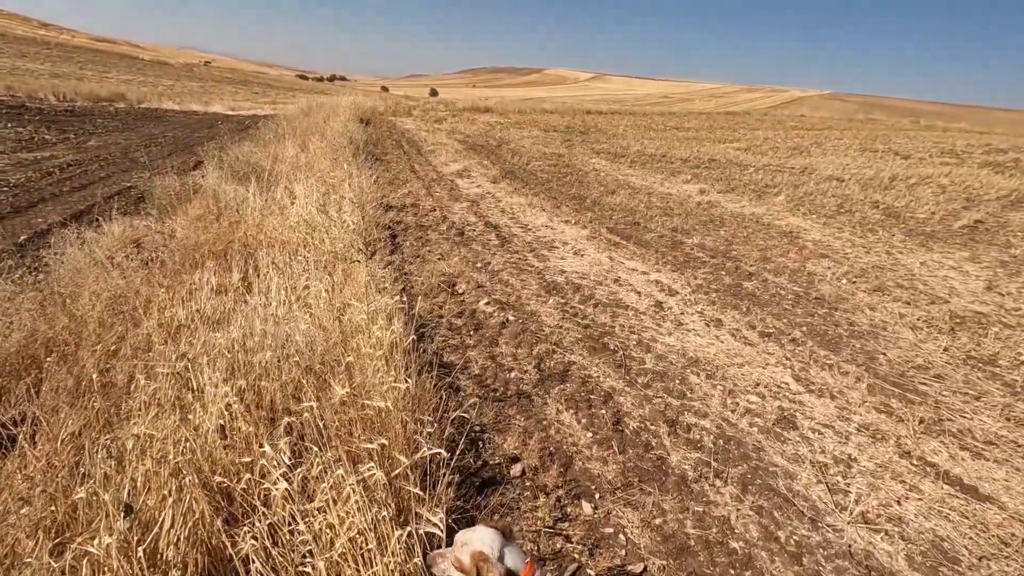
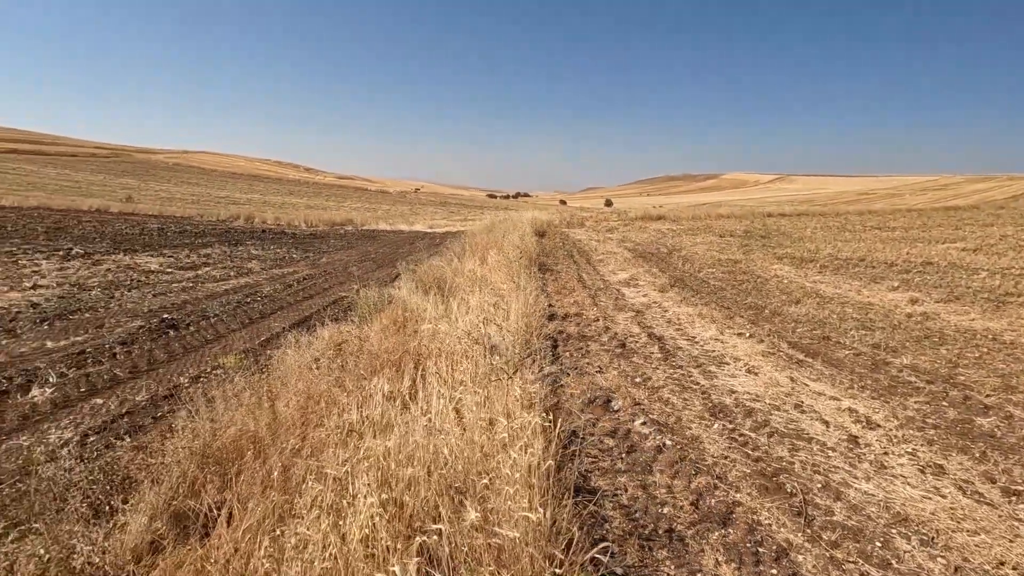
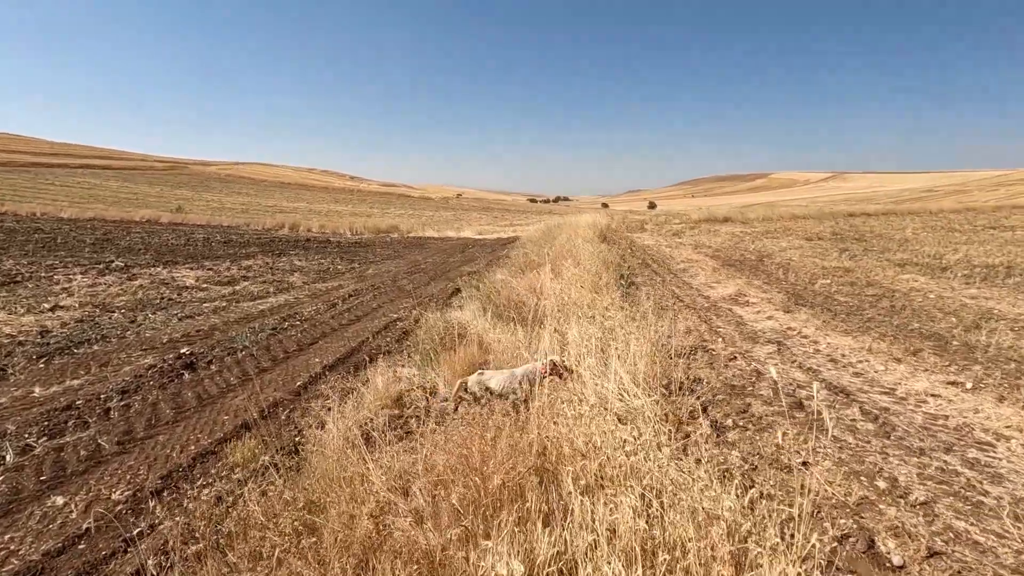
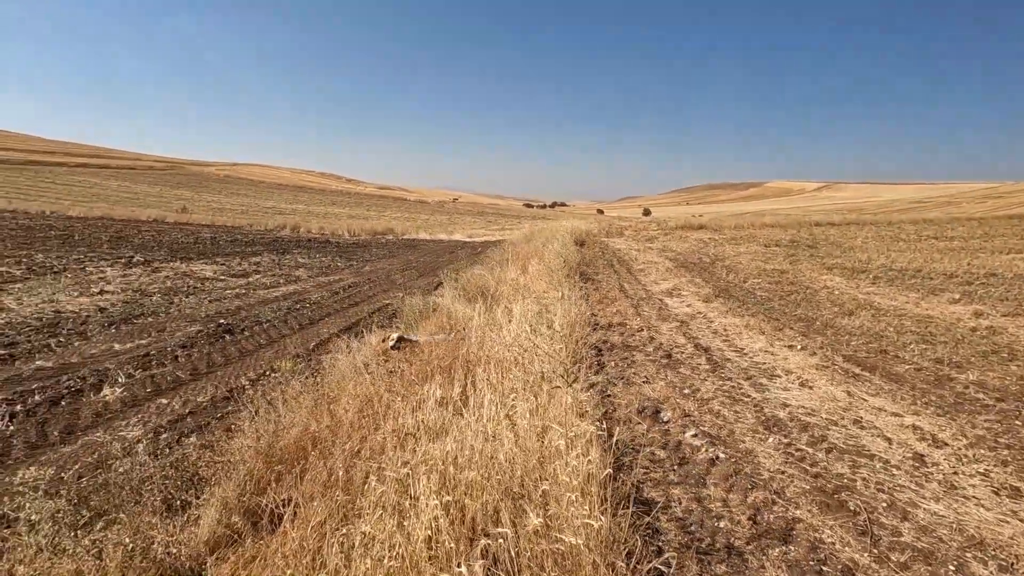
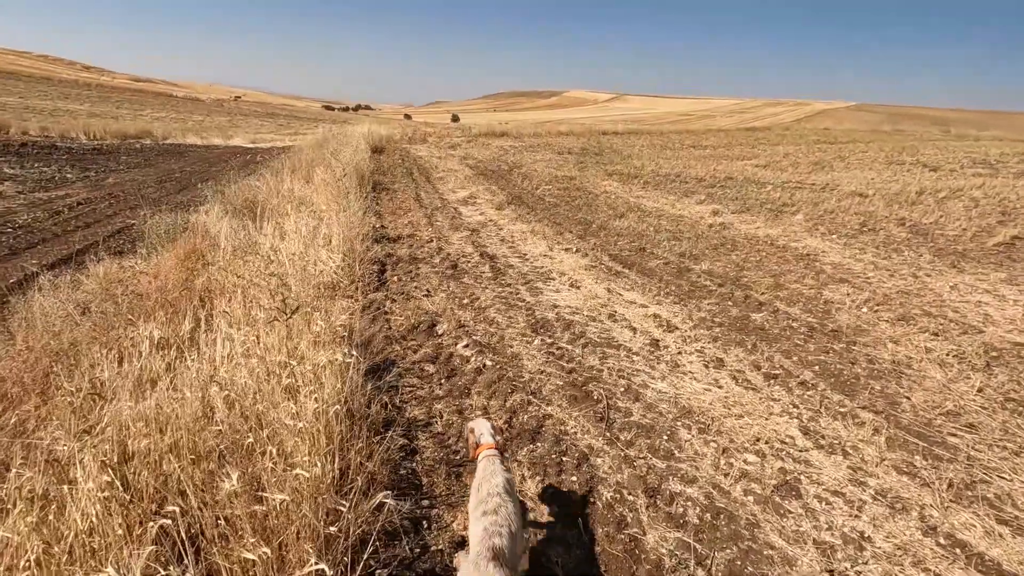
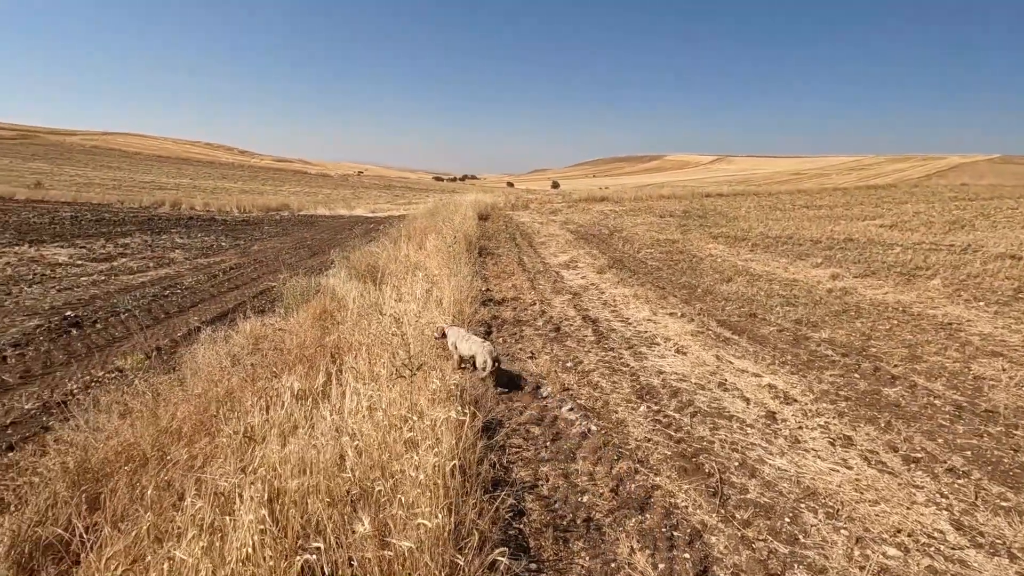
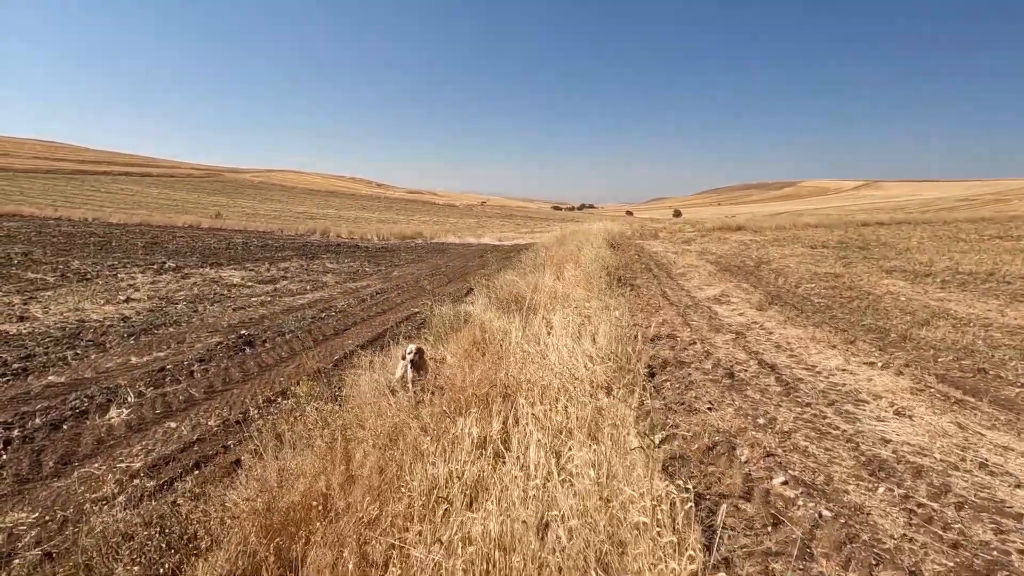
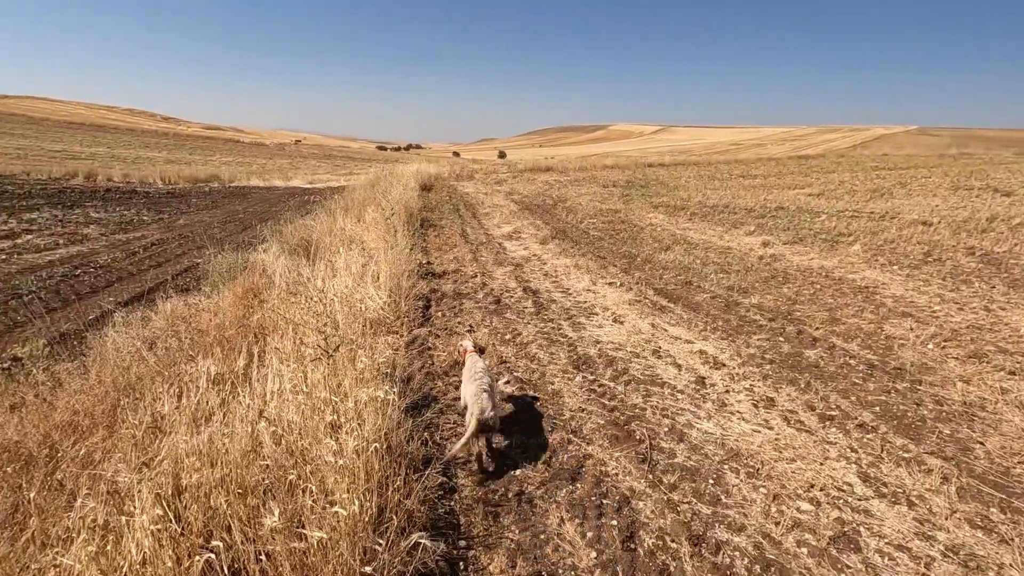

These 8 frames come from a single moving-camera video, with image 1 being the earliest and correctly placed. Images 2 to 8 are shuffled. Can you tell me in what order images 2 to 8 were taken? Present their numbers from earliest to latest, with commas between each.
5, 8, 6, 2, 4, 7, 3
